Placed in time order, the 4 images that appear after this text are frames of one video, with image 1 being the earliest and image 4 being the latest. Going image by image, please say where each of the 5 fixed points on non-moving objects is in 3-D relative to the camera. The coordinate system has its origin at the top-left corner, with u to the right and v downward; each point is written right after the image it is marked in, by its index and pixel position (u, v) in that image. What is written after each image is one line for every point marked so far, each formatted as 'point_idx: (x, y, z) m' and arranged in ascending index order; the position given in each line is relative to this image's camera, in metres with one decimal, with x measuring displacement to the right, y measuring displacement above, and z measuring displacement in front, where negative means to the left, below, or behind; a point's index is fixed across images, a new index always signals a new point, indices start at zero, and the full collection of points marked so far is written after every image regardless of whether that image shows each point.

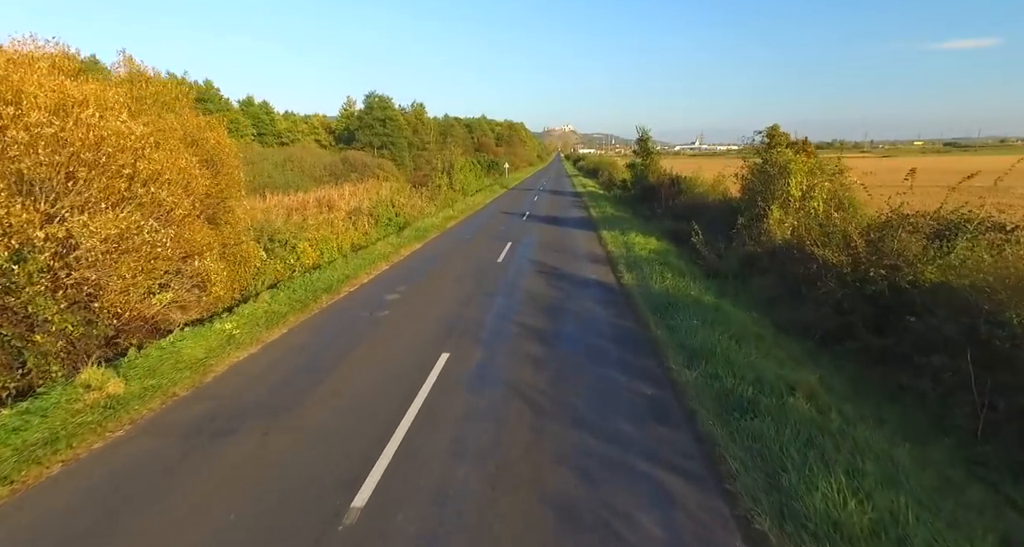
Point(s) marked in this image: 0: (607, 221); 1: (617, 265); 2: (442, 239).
0: (+2.7, +1.4, +15.7) m
1: (+1.8, +0.1, +9.3) m
2: (-1.7, +0.8, +13.3) m
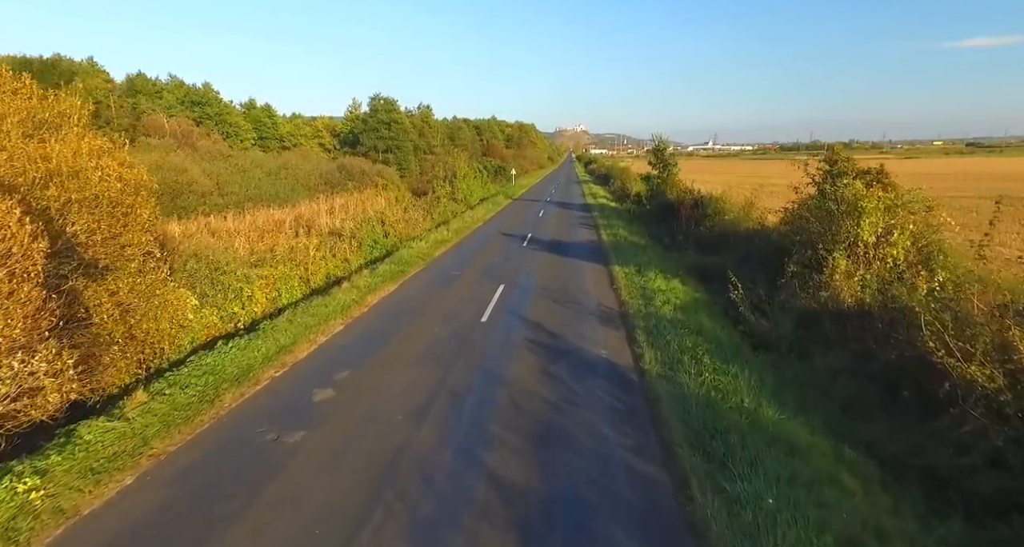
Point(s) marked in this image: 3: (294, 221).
0: (+2.6, +0.6, +13.5) m
1: (+1.6, -0.8, +7.1) m
2: (-1.8, -0.1, +11.2) m
3: (-7.1, +1.7, +17.8) m
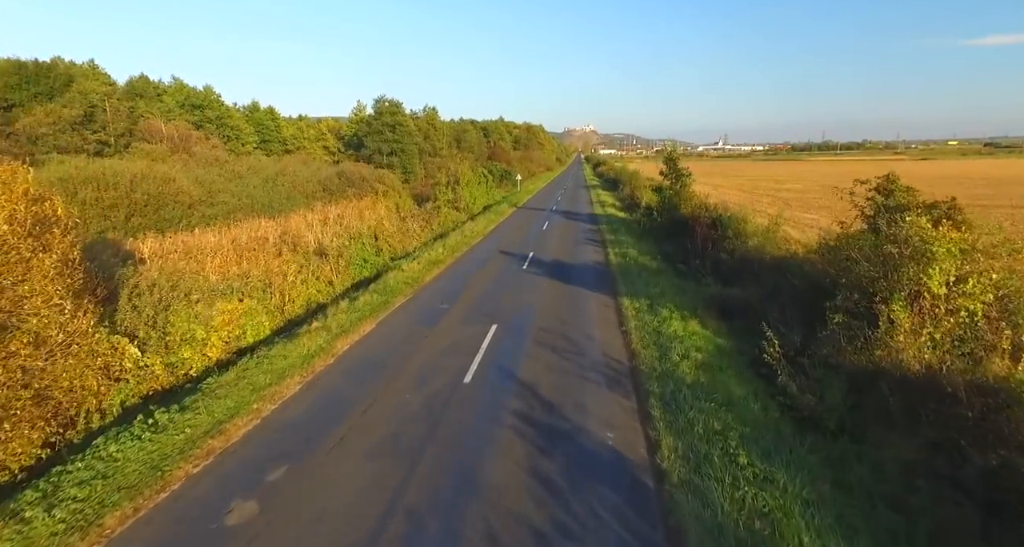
0: (+2.6, -0.1, +12.2) m
1: (+1.4, -1.4, +5.8) m
2: (-1.9, -0.7, +9.9) m
3: (-7.0, +1.1, +16.6) m
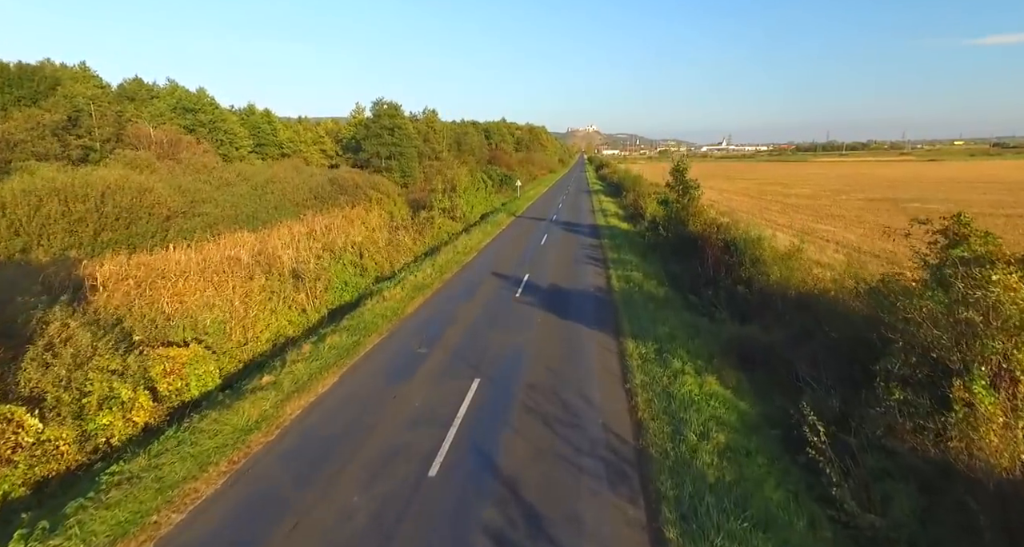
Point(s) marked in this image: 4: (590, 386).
0: (+2.4, -0.7, +10.8) m
1: (+1.2, -2.0, +4.5) m
2: (-2.1, -1.3, +8.6) m
3: (-7.2, +0.5, +15.4) m
4: (+1.0, -1.5, +7.3) m
